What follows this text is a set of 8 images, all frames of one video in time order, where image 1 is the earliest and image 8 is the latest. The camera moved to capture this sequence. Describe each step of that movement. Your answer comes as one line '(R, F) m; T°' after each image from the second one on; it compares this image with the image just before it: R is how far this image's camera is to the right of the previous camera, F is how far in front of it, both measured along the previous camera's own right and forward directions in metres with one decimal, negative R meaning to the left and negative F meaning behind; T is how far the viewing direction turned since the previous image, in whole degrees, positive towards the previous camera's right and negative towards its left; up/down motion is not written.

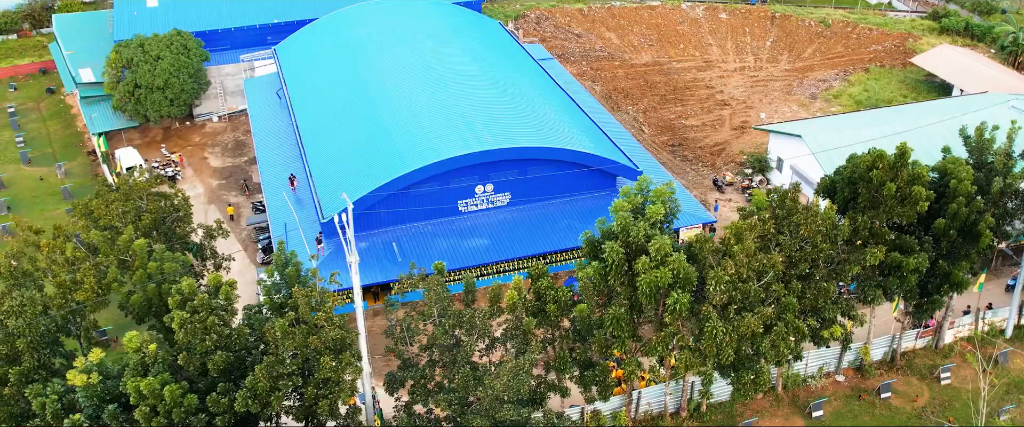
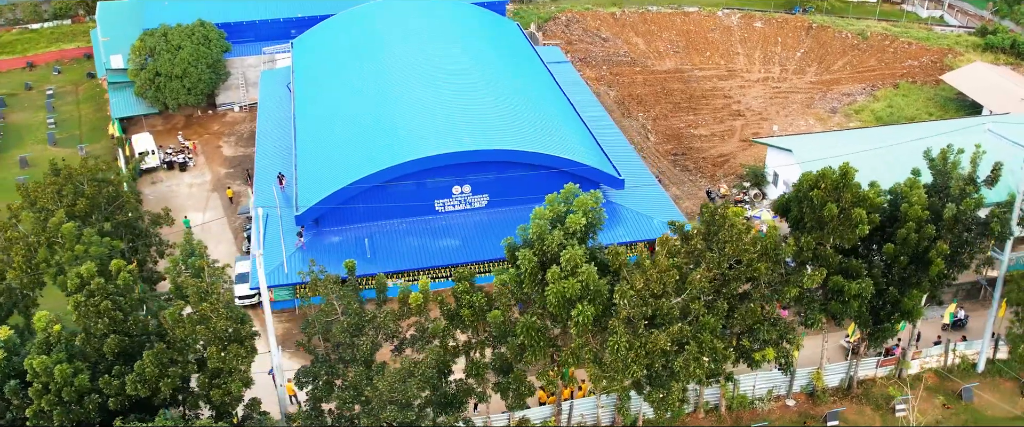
(+3.7, +0.3) m; -5°
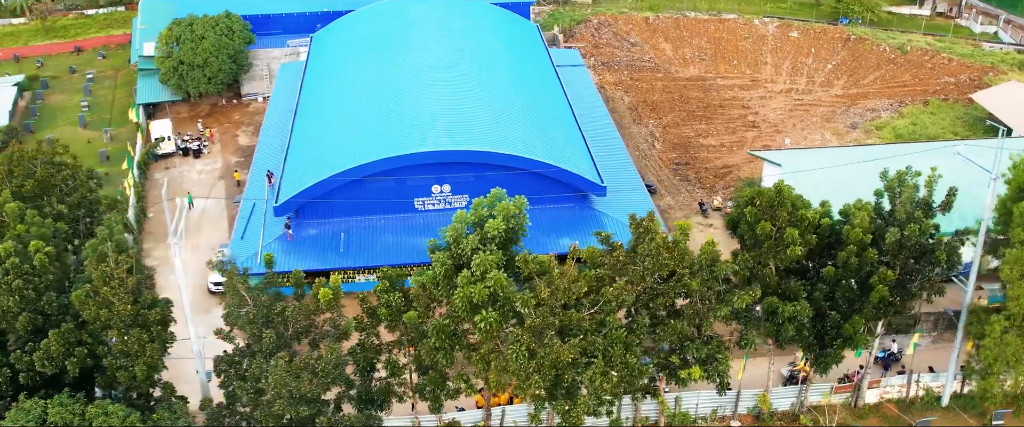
(+3.6, +0.3) m; -5°
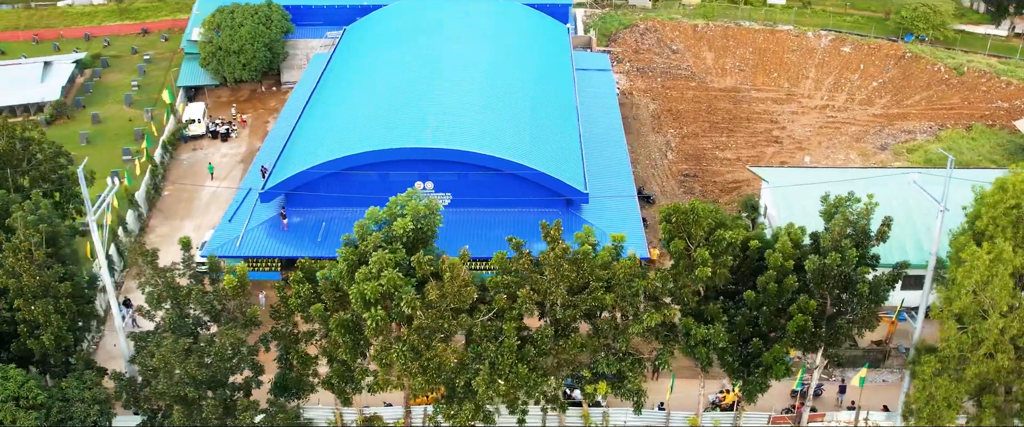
(+4.4, +0.4) m; -7°
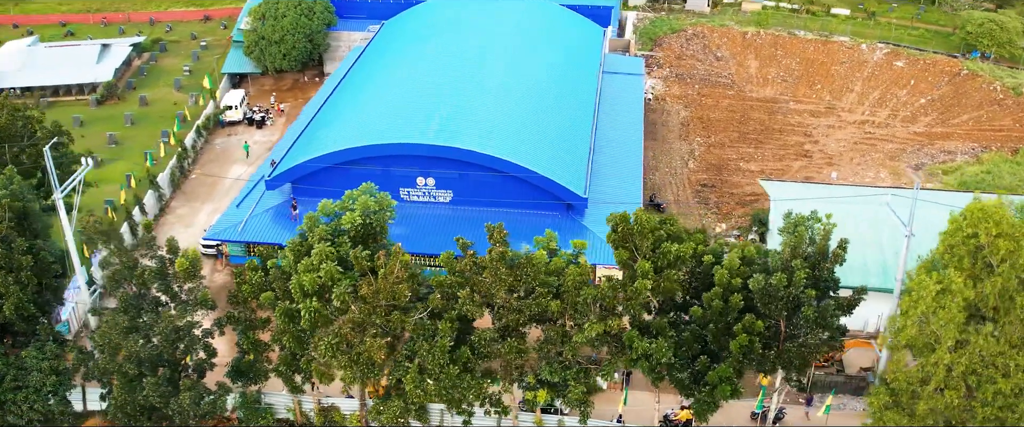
(+3.2, +0.3) m; -5°
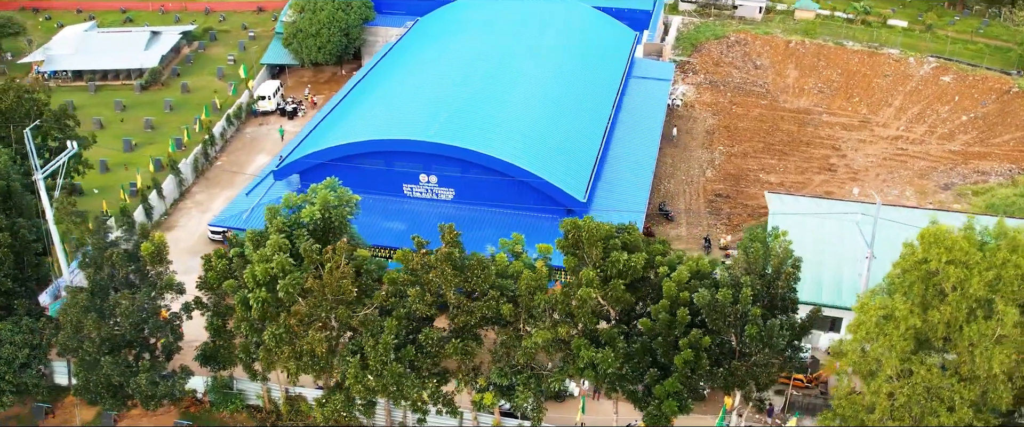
(+2.7, +0.2) m; -5°
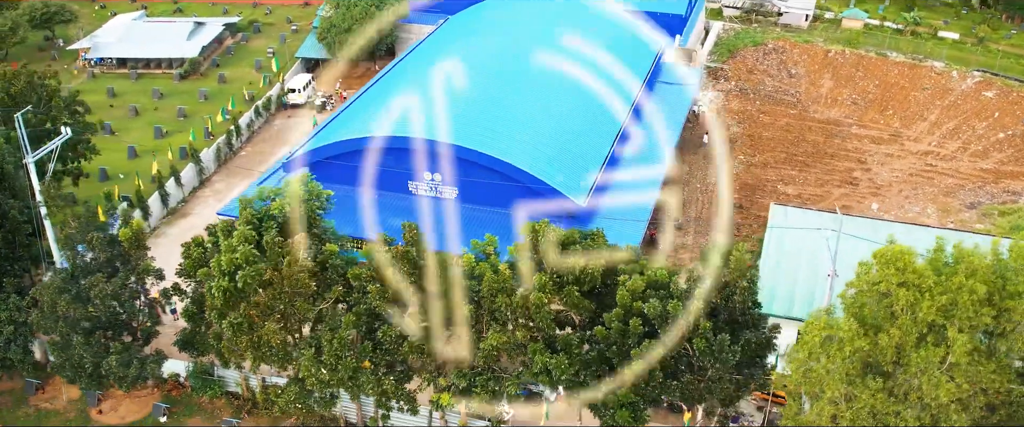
(+2.3, +0.1) m; -4°
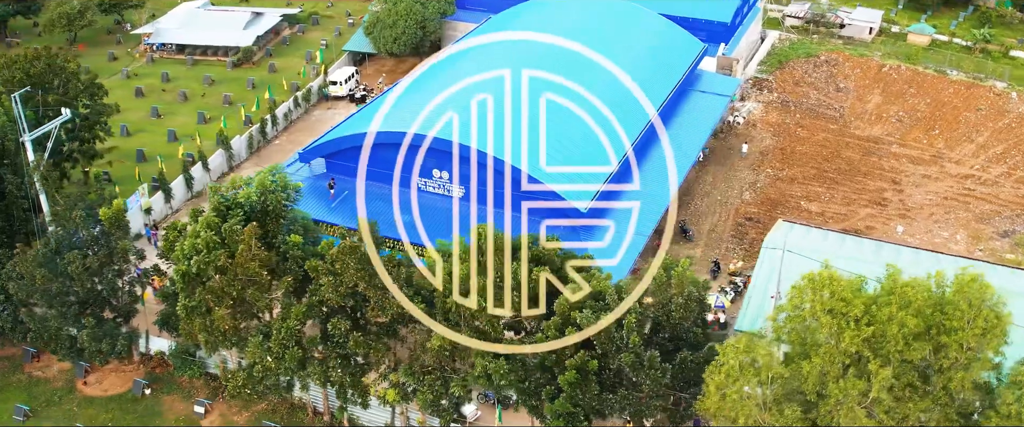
(+3.0, +0.2) m; -5°
